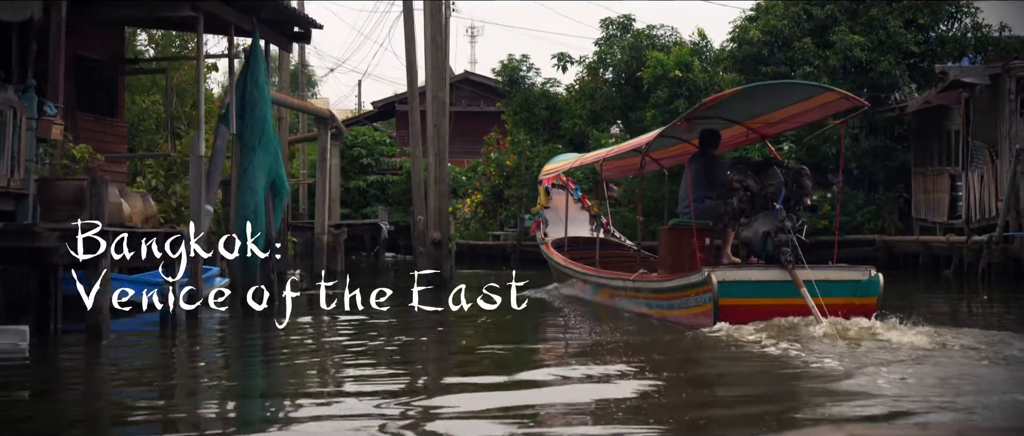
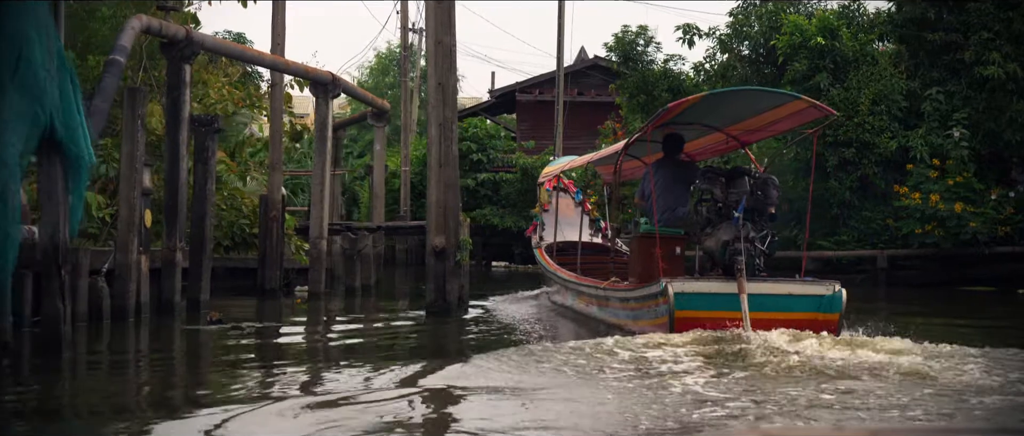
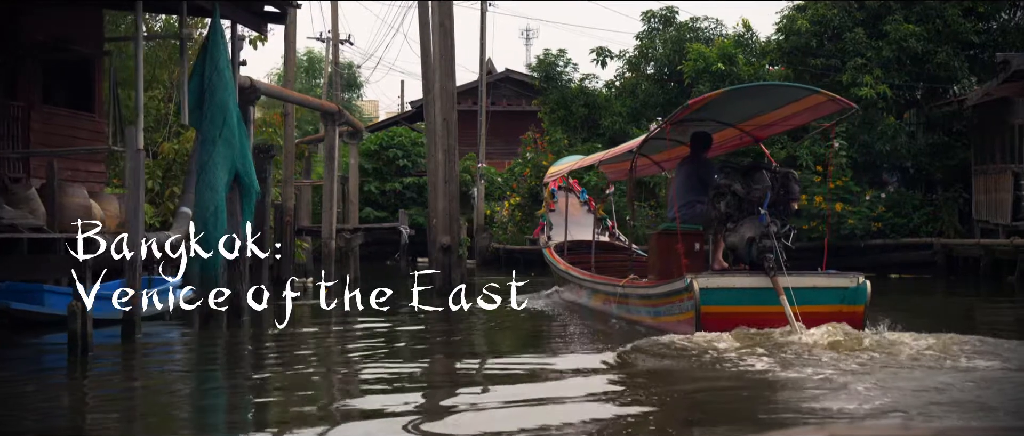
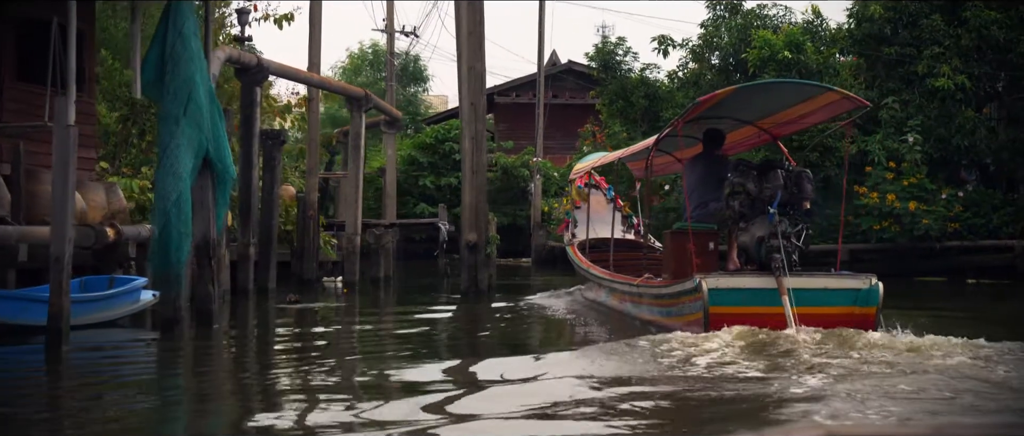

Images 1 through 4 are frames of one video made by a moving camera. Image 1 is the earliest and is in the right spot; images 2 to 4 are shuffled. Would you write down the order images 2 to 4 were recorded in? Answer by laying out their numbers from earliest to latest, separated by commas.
3, 4, 2
